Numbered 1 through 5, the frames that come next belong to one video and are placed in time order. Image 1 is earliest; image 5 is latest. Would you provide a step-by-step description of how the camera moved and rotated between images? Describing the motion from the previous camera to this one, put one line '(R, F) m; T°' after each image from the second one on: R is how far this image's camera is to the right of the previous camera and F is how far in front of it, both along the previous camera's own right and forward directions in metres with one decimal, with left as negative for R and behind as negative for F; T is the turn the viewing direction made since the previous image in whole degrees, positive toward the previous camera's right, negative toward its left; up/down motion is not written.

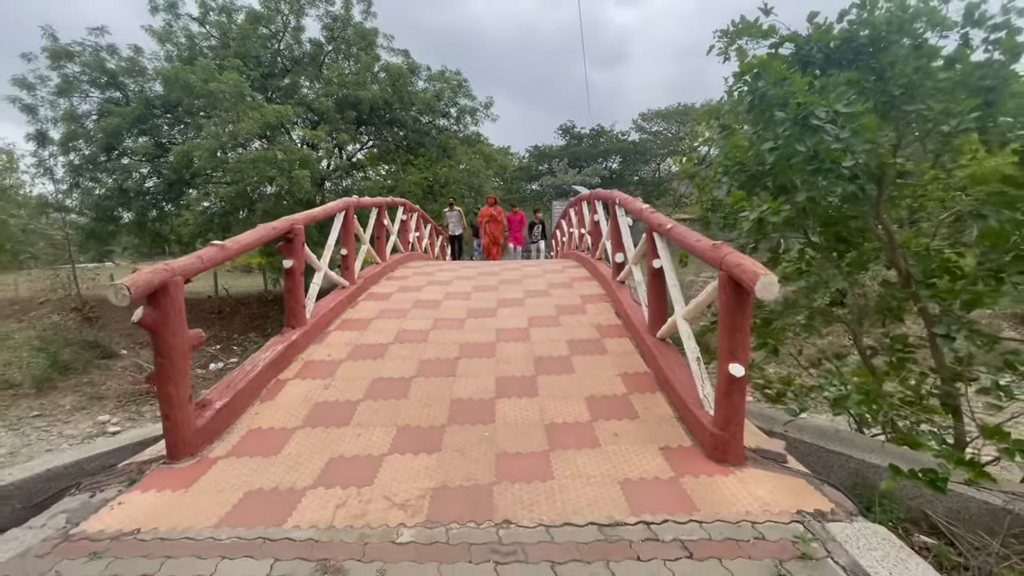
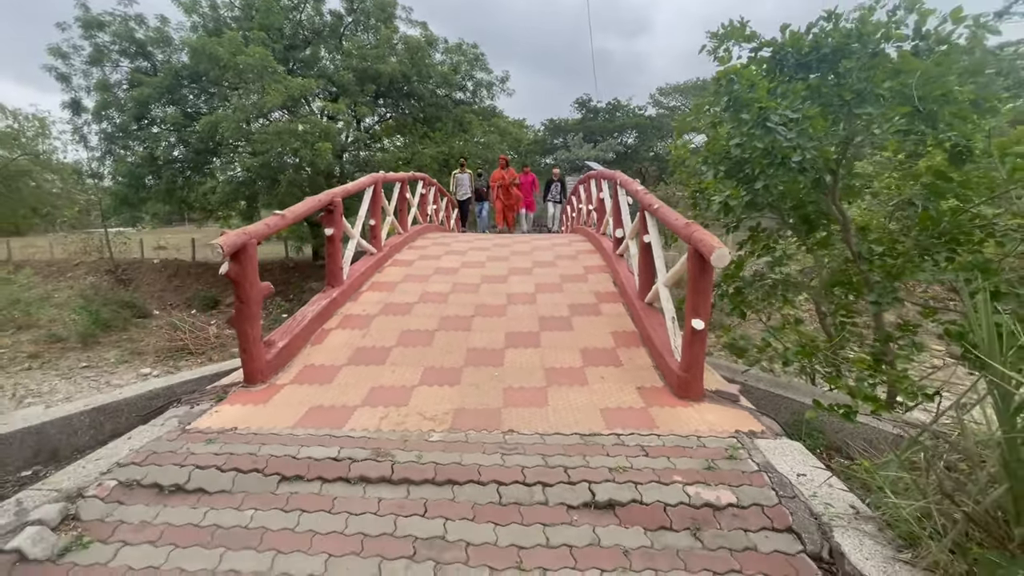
(0.0, -0.6) m; -1°
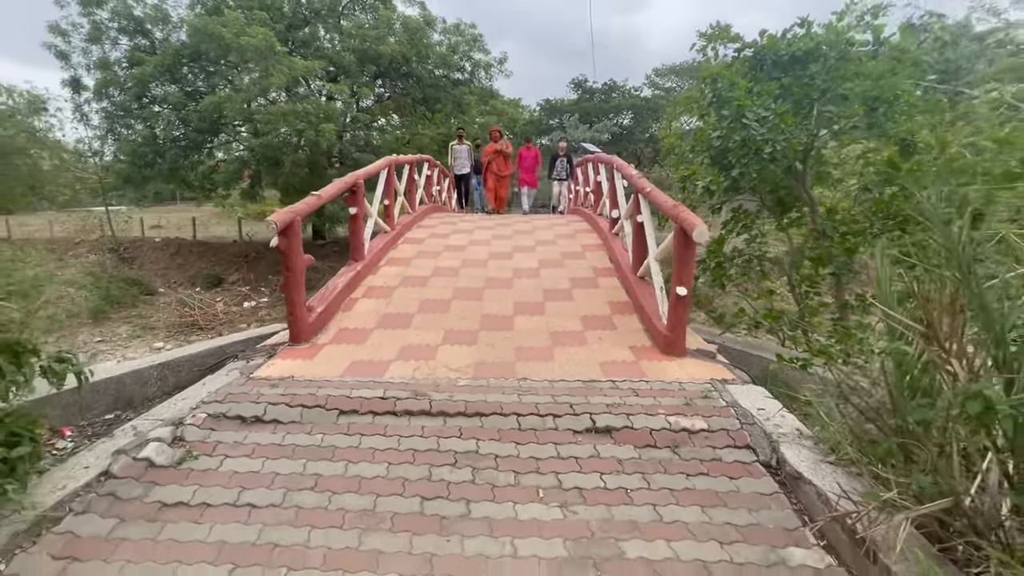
(-0.1, -0.5) m; +1°
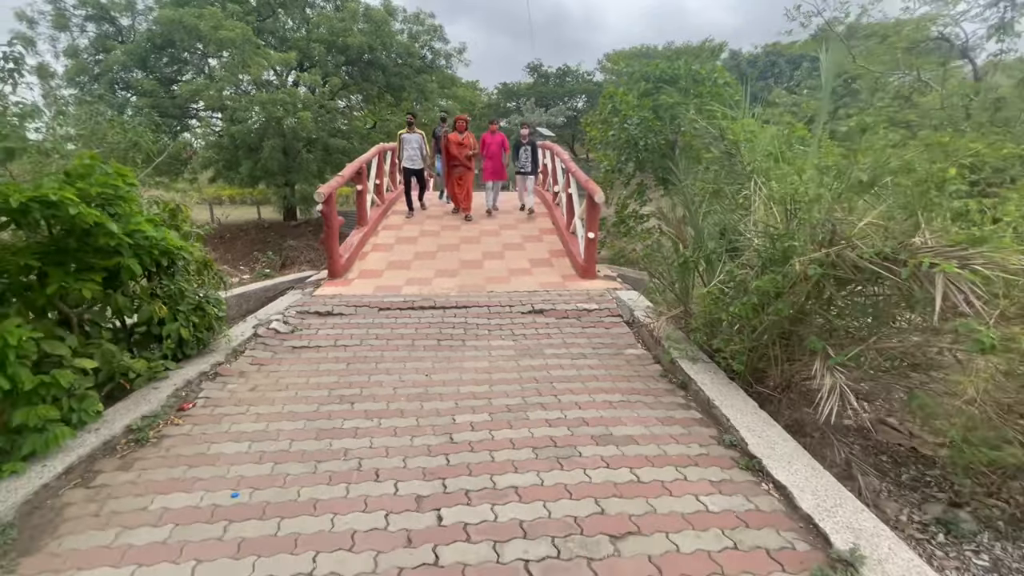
(-0.1, -1.9) m; +4°
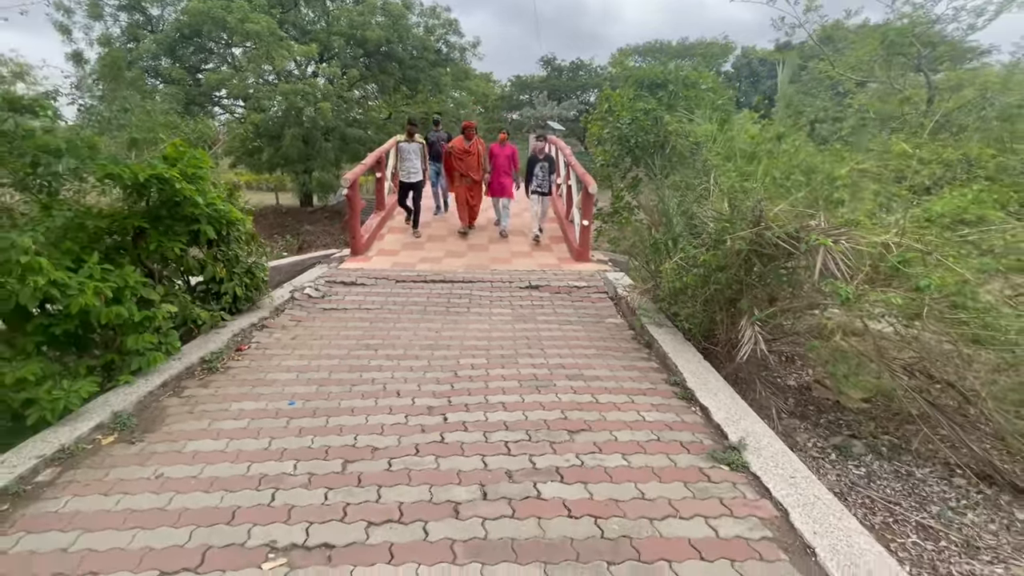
(+0.1, -0.7) m; -1°
